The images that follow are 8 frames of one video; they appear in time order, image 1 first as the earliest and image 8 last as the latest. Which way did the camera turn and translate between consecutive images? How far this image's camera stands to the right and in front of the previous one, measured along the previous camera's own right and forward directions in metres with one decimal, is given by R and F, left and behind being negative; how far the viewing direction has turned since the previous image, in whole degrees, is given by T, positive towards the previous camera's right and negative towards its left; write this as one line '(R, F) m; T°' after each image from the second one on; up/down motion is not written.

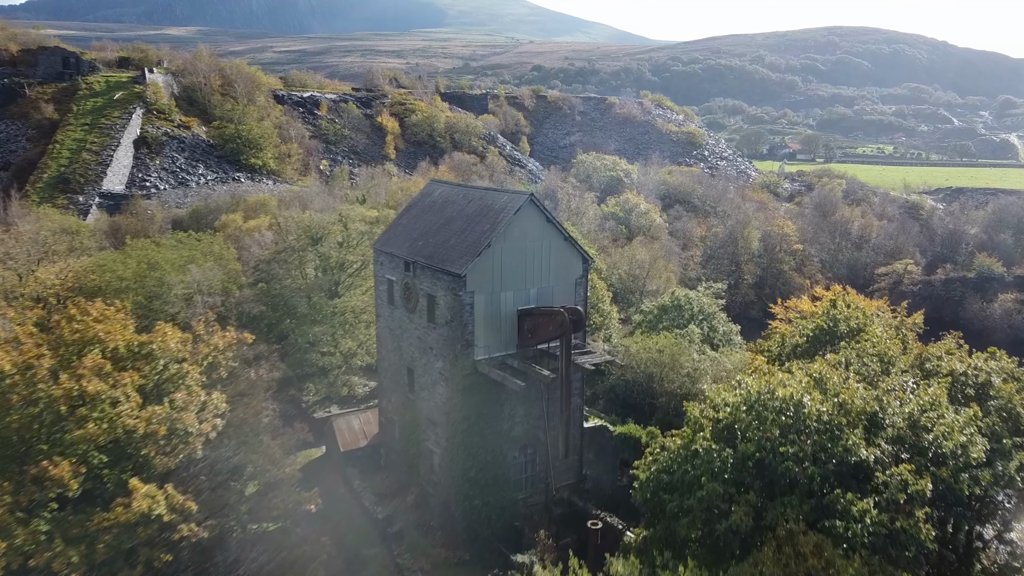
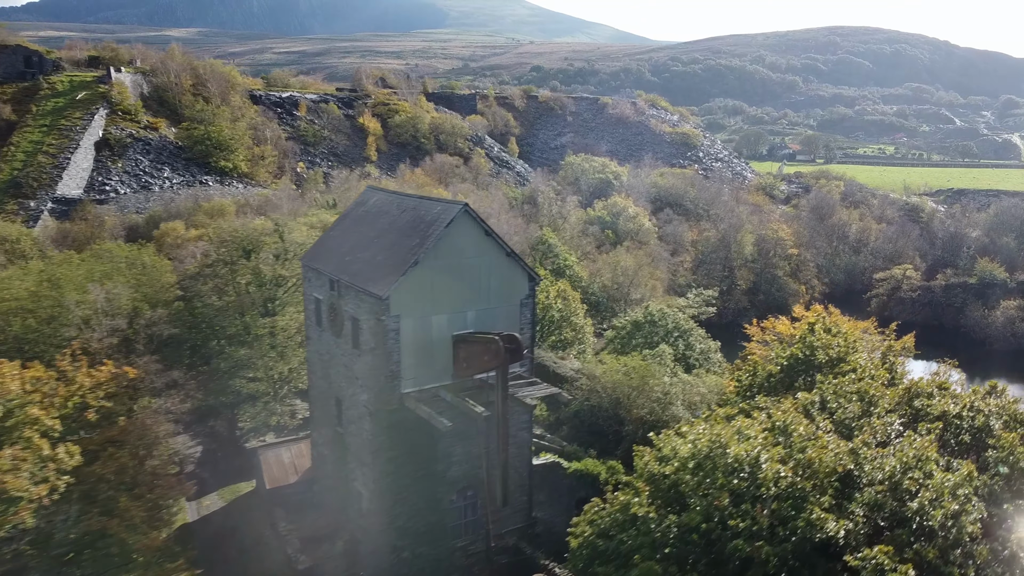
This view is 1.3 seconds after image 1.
(+1.4, +2.3) m; 0°
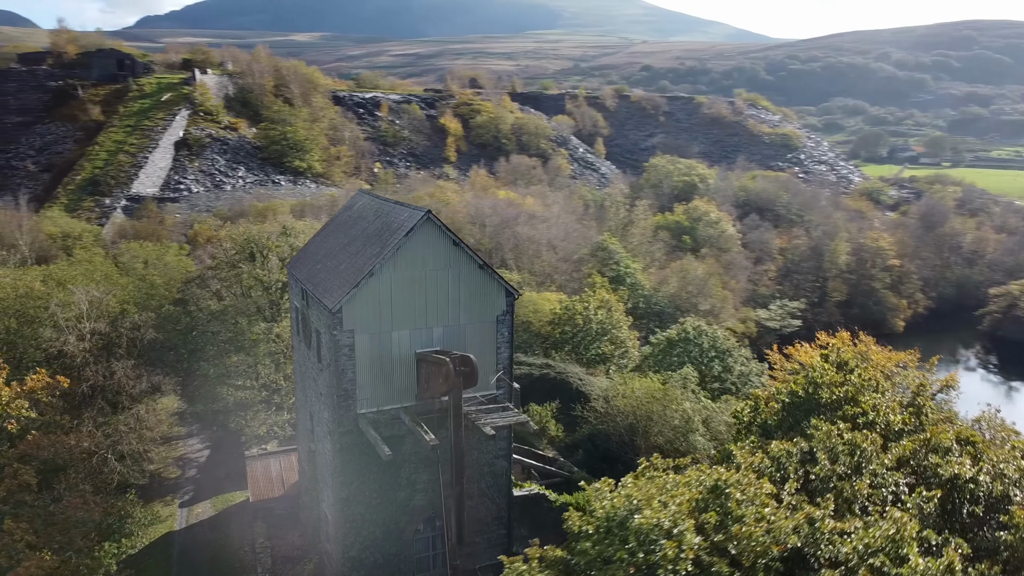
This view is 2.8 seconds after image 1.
(+2.6, +1.7) m; -8°
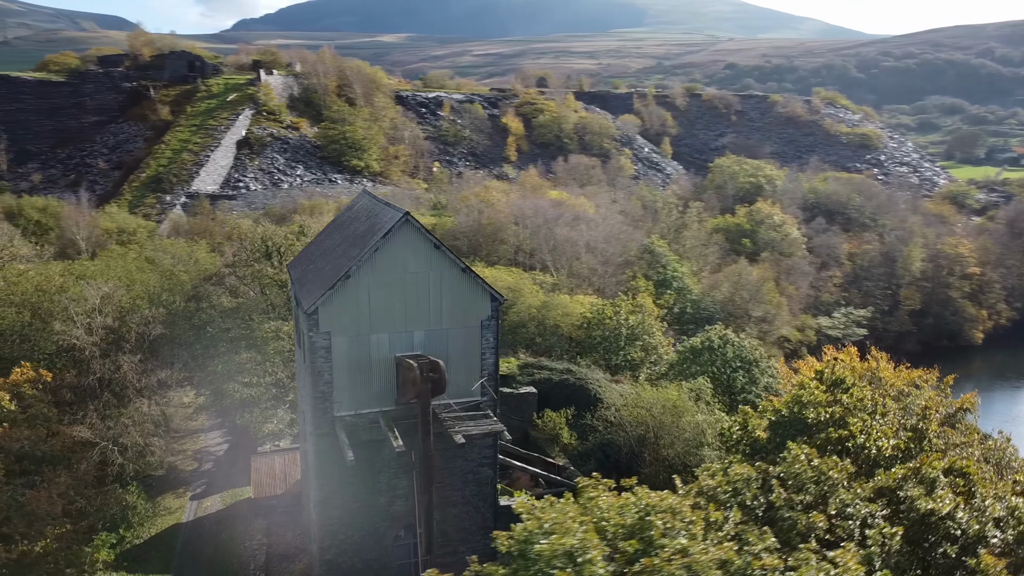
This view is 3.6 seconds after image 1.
(+1.8, +0.5) m; -6°
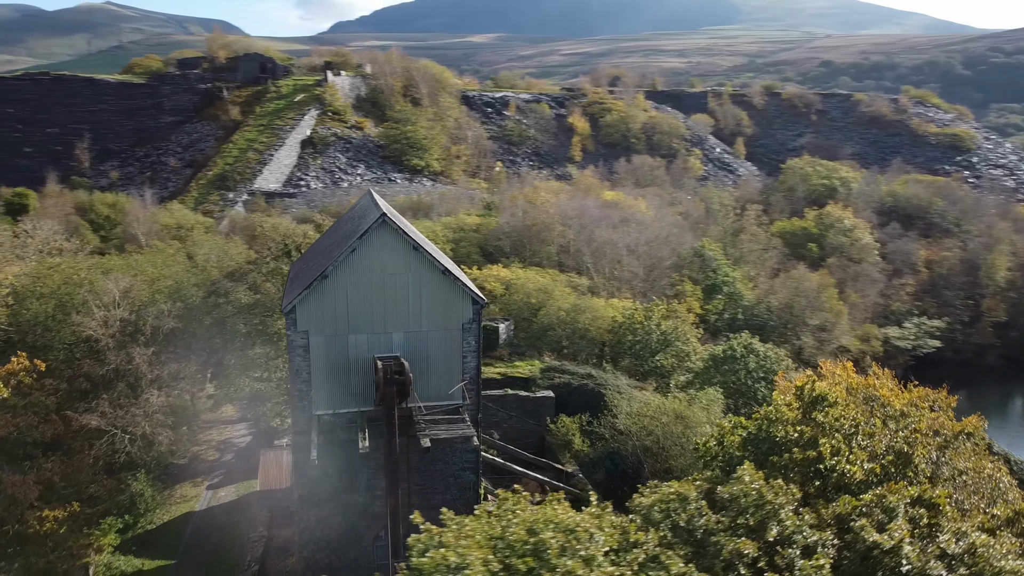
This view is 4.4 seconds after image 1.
(+2.0, +0.3) m; -6°
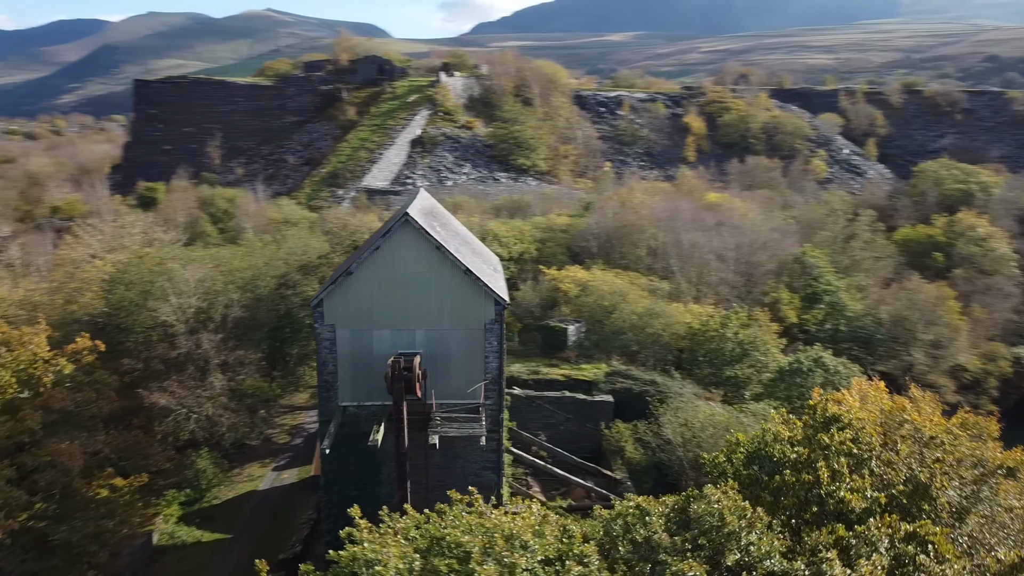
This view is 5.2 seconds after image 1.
(+2.0, +0.2) m; -9°
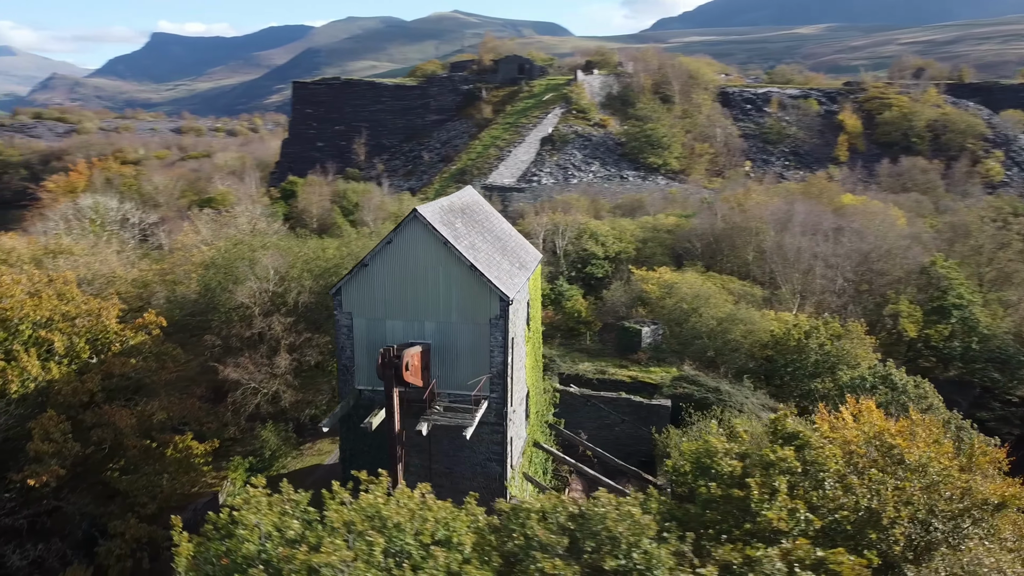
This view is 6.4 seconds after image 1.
(+3.2, 0.0) m; -12°
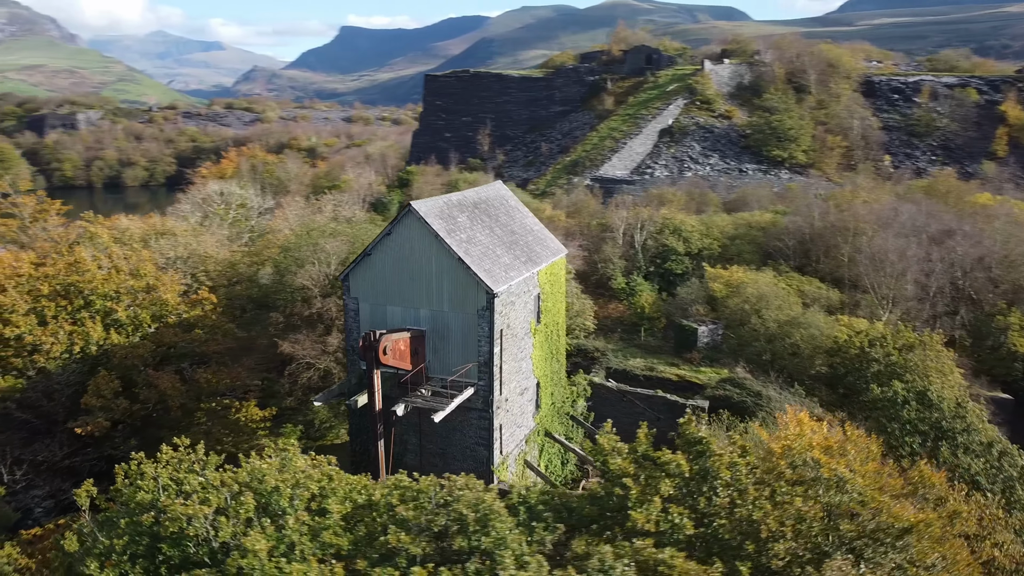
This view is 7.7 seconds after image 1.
(+3.5, -0.3) m; -11°
